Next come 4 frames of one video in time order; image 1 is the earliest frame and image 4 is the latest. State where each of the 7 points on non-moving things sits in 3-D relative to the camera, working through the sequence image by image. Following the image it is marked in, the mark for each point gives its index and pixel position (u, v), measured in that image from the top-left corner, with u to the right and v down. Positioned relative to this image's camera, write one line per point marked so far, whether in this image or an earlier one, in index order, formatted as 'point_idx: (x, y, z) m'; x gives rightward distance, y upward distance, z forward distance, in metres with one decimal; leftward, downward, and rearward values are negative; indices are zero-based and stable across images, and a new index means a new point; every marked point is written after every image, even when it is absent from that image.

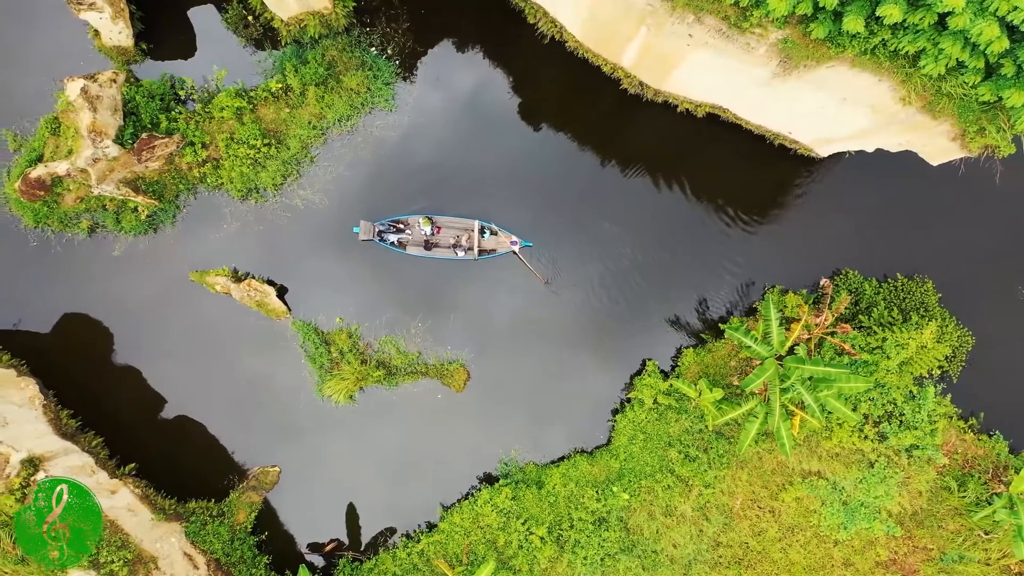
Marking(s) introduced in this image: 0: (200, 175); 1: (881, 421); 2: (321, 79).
0: (-7.6, +2.7, +12.2) m
1: (+8.8, -3.2, +11.9) m
2: (-4.6, +5.1, +12.2) m
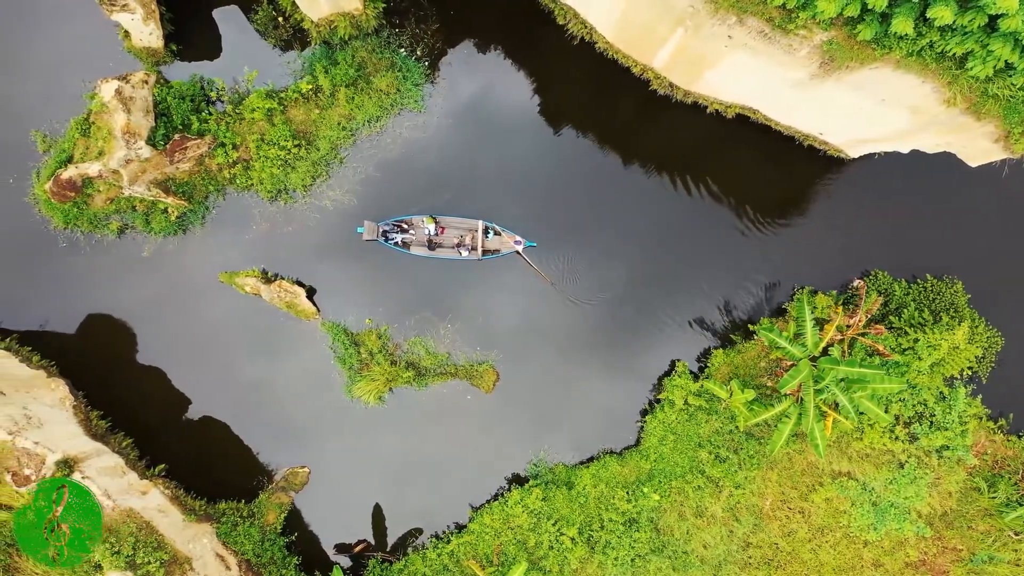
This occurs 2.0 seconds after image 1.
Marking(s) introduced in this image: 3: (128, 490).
0: (-6.8, +2.7, +12.2) m
1: (+9.5, -3.2, +11.9) m
2: (-3.9, +5.1, +12.2) m
3: (-8.8, -4.6, +11.5) m
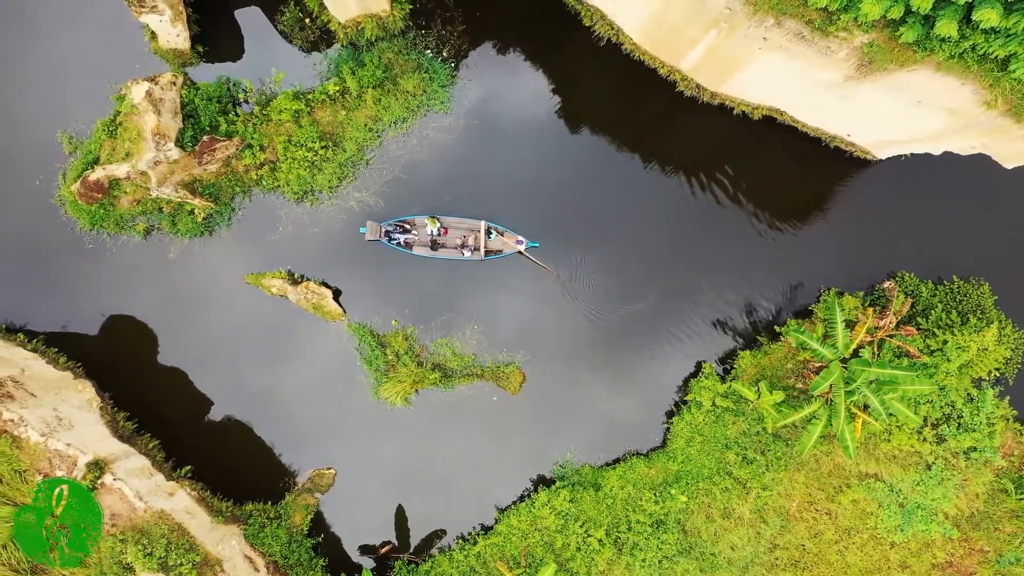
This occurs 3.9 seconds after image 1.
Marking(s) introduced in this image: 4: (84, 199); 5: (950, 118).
0: (-6.2, +2.7, +12.2) m
1: (+10.1, -3.2, +11.9) m
2: (-3.2, +5.0, +12.2) m
3: (-8.1, -4.7, +11.5) m
4: (-9.9, +2.0, +11.6) m
5: (+9.5, +3.7, +10.9) m
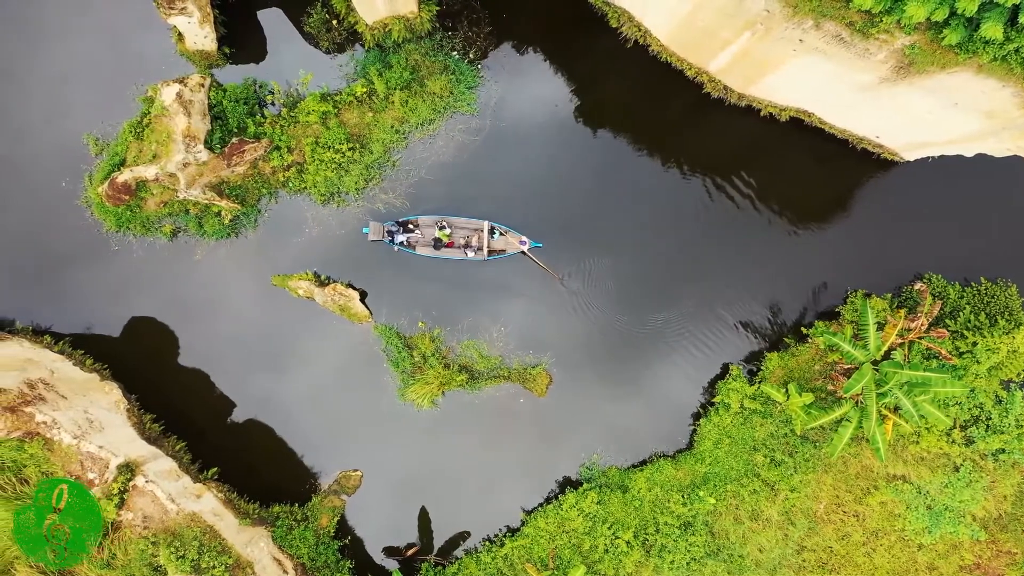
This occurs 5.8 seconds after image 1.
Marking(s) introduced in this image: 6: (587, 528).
0: (-5.5, +2.6, +12.2) m
1: (+10.8, -3.3, +11.9) m
2: (-2.6, +5.0, +12.2) m
3: (-7.5, -4.7, +11.5) m
4: (-9.2, +2.0, +11.6) m
5: (+10.1, +3.7, +10.9) m
6: (+1.8, -5.9, +12.2) m
